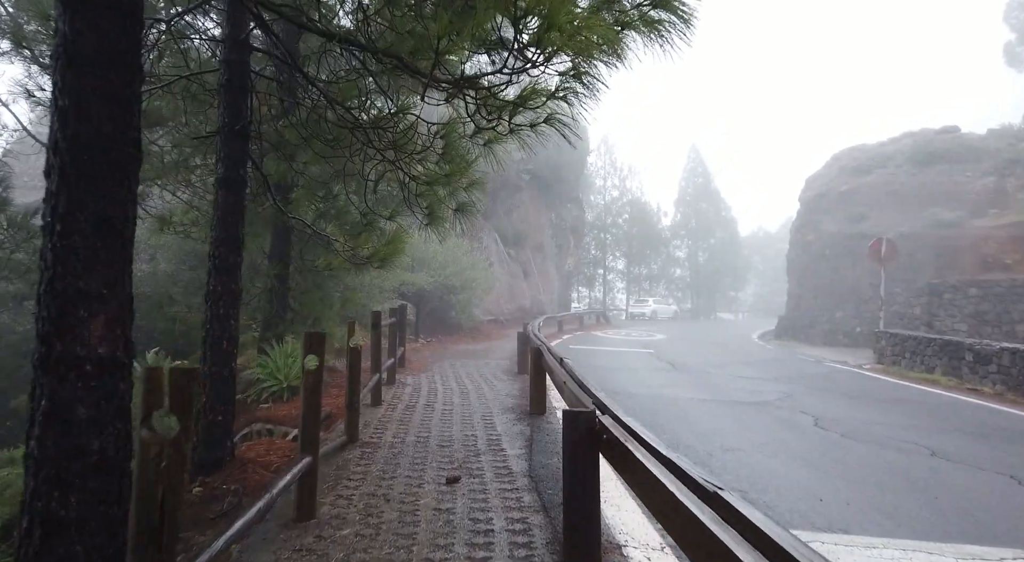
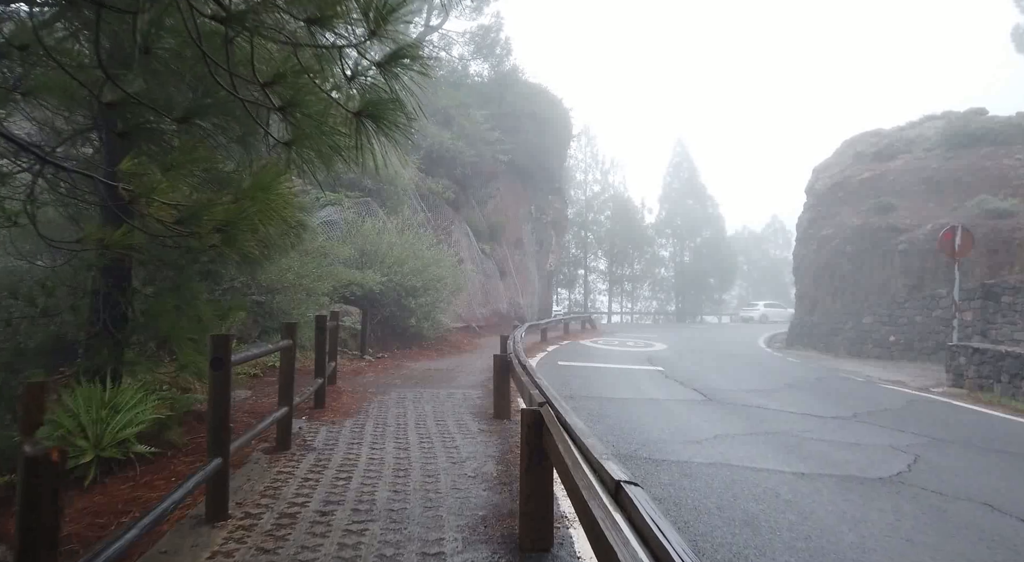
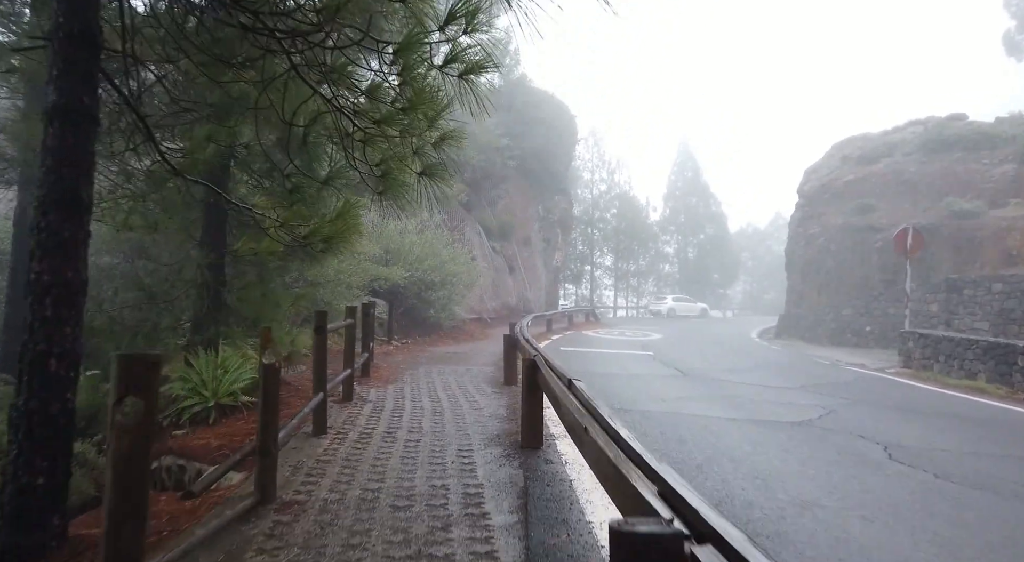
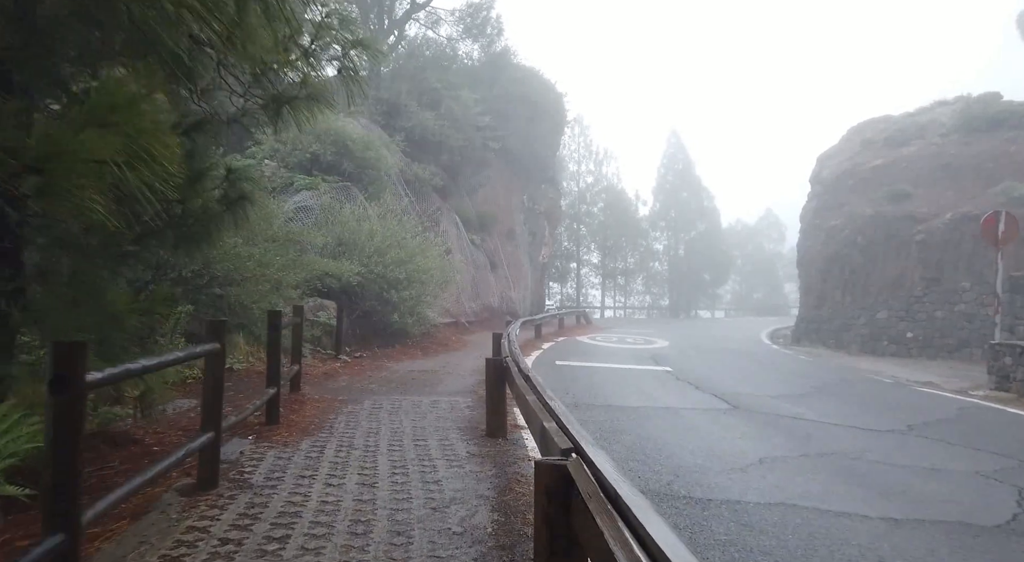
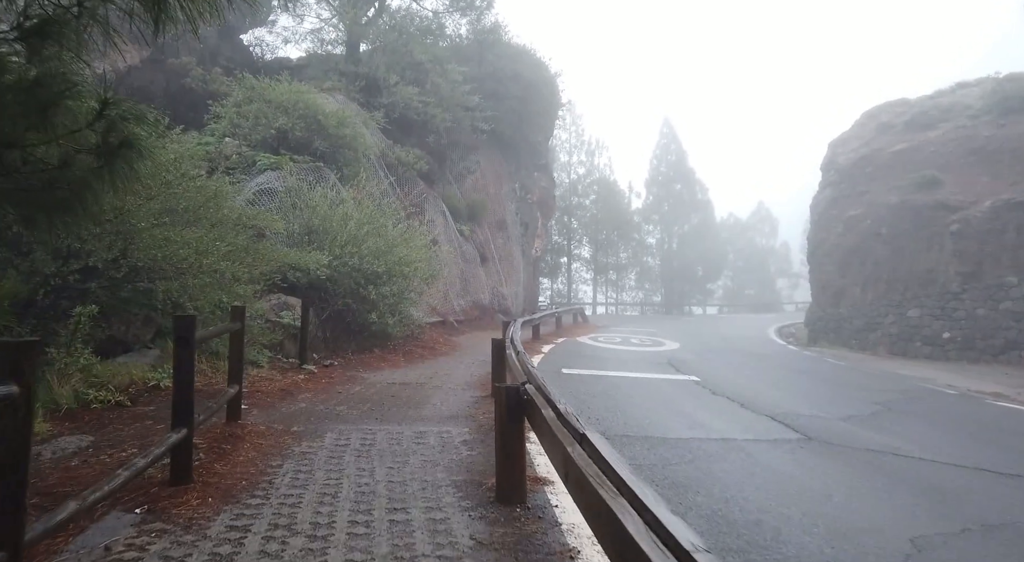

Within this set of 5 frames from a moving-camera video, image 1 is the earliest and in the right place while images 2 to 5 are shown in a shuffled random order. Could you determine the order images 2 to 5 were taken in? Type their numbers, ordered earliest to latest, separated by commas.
3, 2, 4, 5
